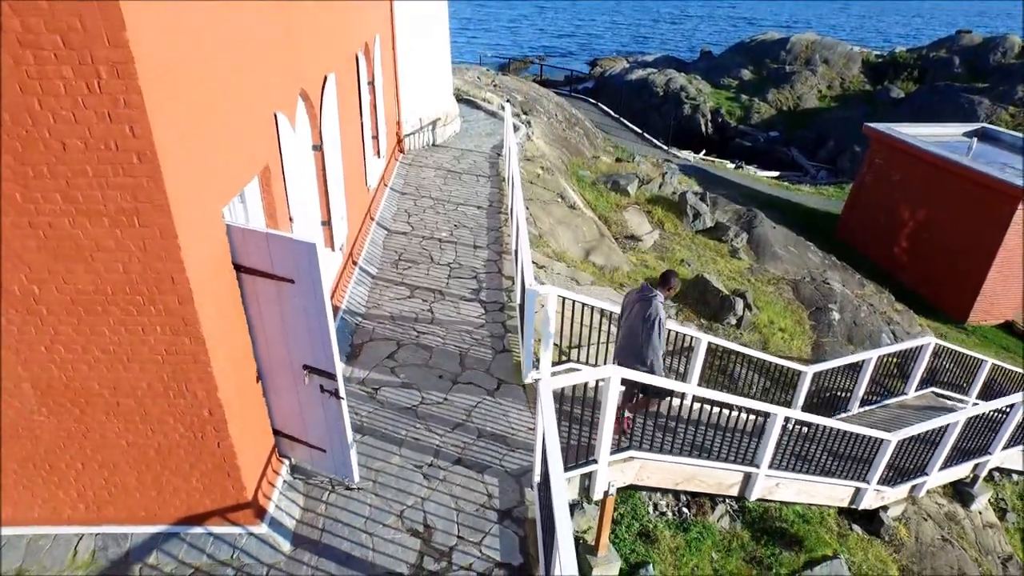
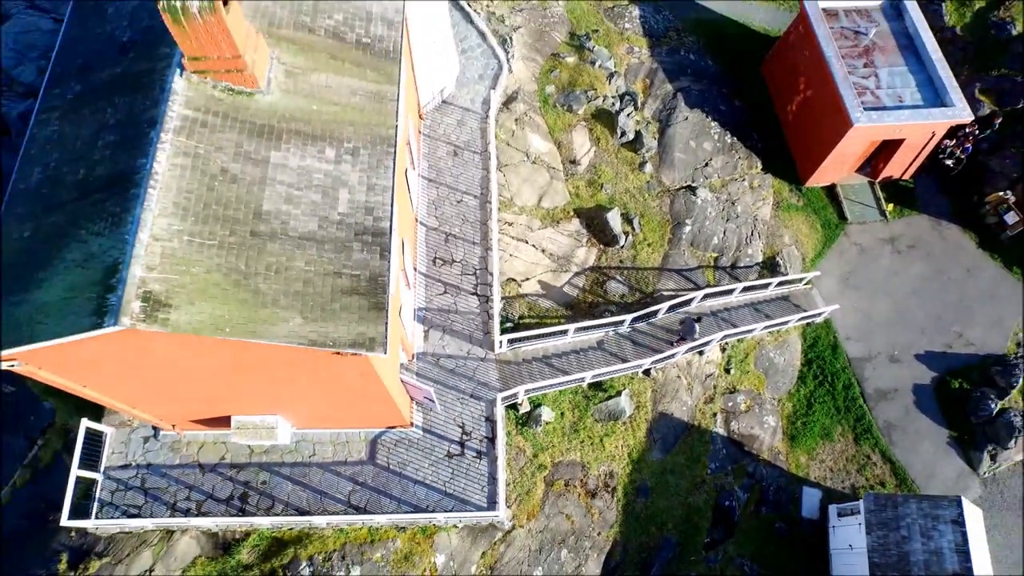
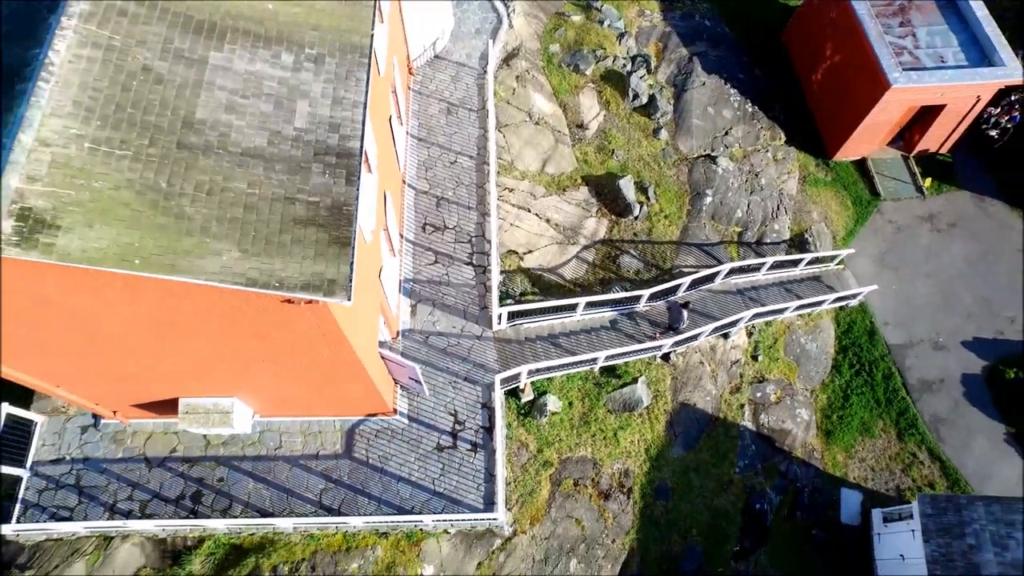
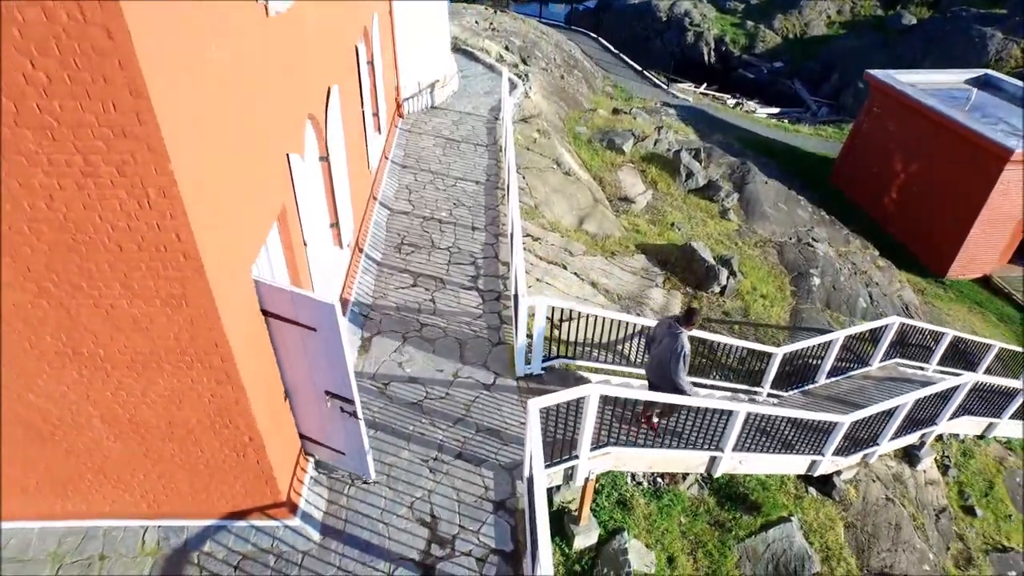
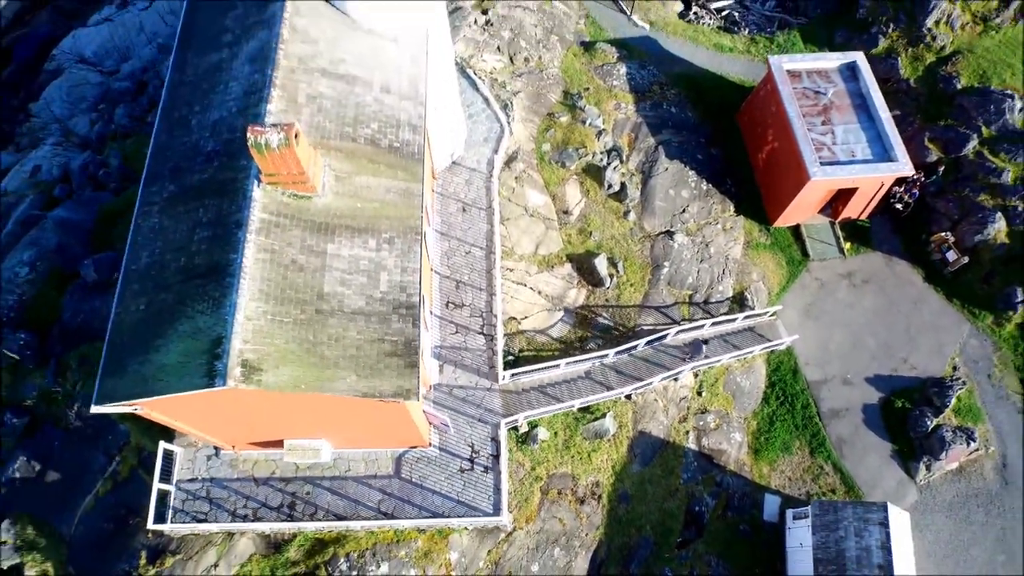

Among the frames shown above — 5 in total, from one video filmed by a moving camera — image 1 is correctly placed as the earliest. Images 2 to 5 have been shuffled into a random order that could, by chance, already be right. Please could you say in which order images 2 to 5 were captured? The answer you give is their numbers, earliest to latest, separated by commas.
4, 3, 2, 5
